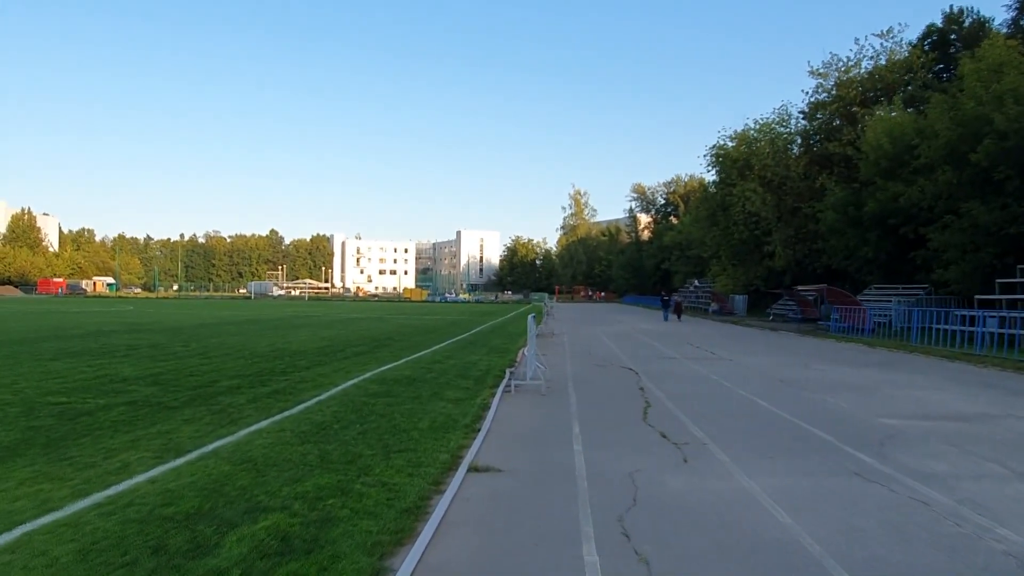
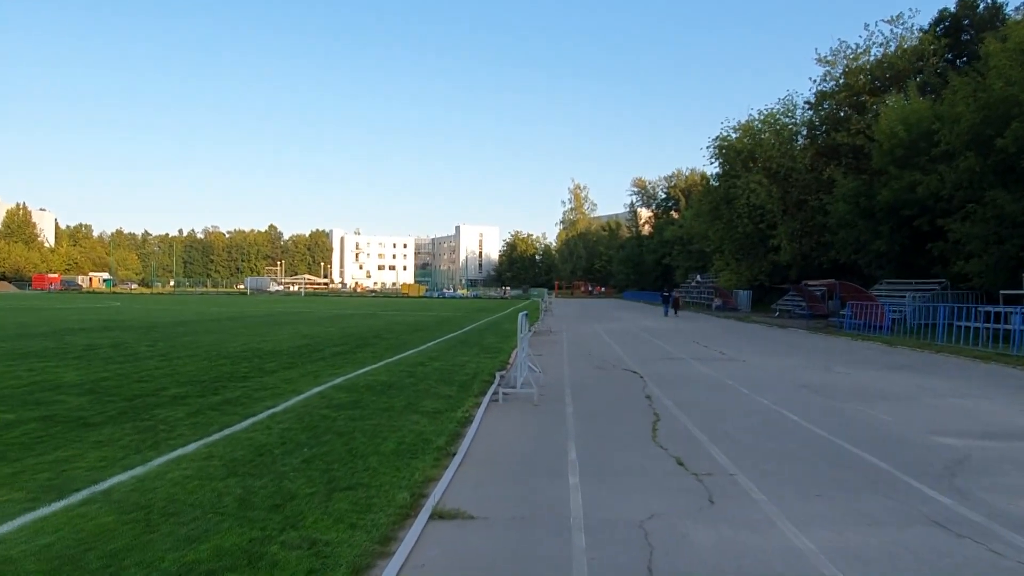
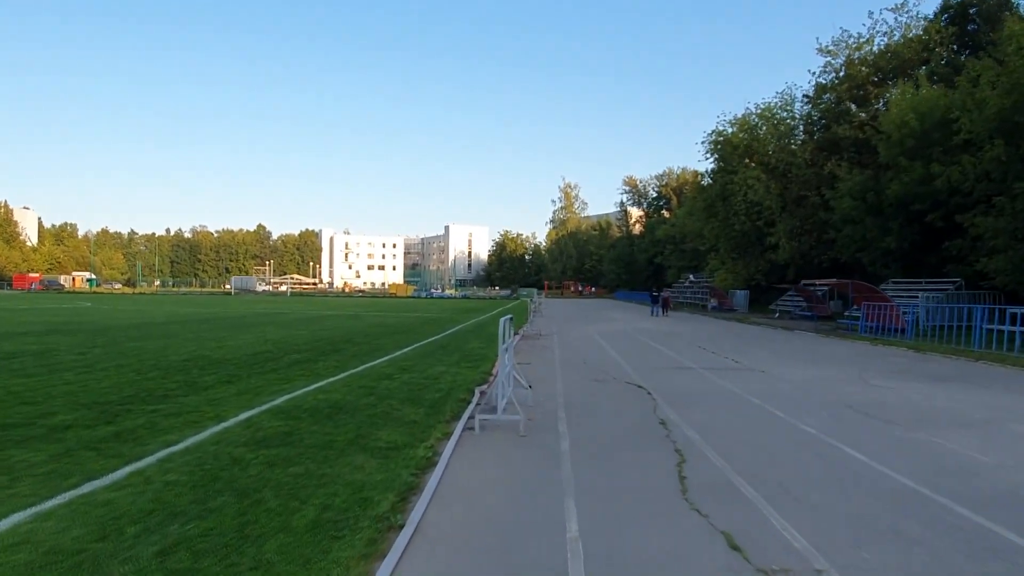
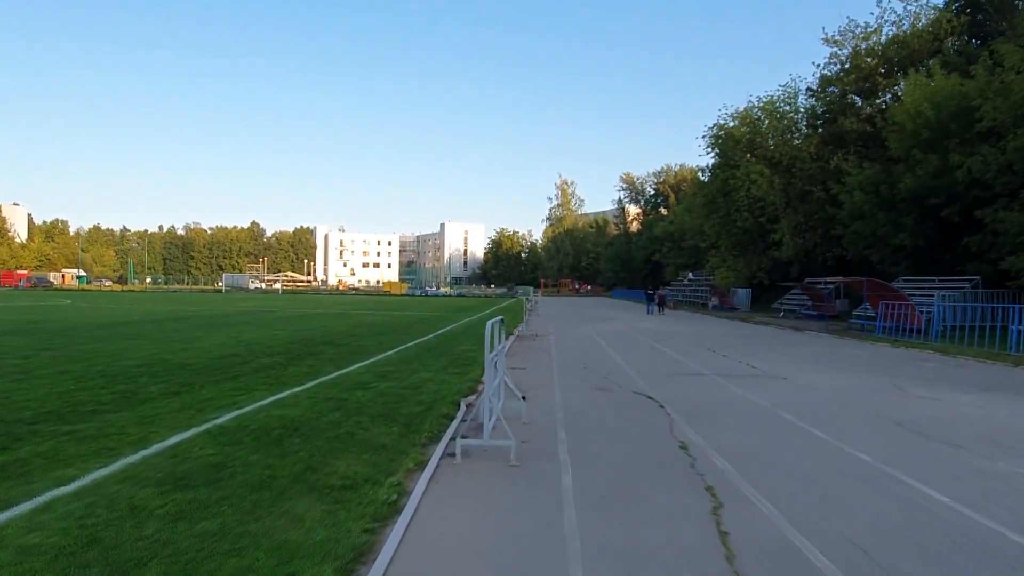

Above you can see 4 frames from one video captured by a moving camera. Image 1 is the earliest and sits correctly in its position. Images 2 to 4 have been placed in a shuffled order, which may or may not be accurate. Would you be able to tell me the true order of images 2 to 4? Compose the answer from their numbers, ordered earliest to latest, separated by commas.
2, 3, 4
